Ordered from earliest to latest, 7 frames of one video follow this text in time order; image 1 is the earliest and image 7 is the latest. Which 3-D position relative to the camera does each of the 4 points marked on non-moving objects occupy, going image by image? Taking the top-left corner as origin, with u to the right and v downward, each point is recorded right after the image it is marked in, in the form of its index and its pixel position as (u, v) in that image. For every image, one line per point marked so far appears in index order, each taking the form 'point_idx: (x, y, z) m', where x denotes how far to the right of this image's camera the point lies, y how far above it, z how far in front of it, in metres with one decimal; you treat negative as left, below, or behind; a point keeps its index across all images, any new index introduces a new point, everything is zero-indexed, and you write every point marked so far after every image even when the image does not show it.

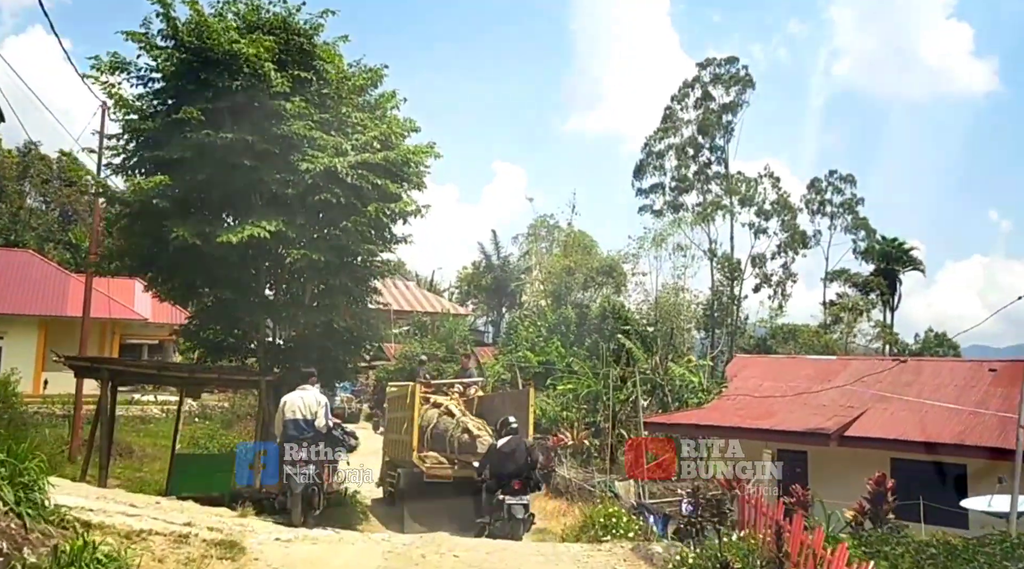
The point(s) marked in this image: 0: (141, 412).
0: (-7.1, -2.4, +18.4) m
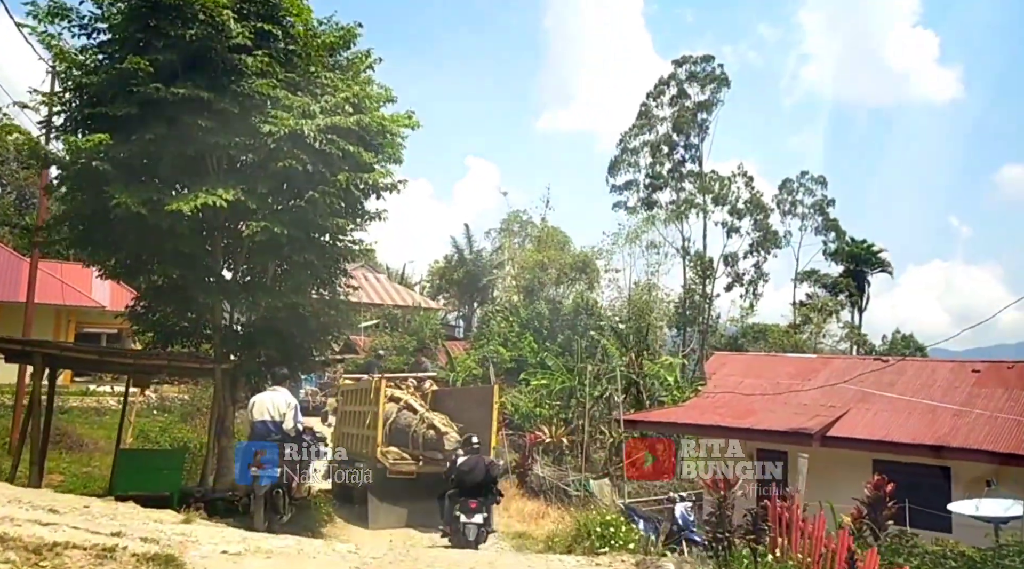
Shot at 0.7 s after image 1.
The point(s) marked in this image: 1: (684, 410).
0: (-7.6, -2.2, +17.7) m
1: (+2.6, -1.9, +14.6) m
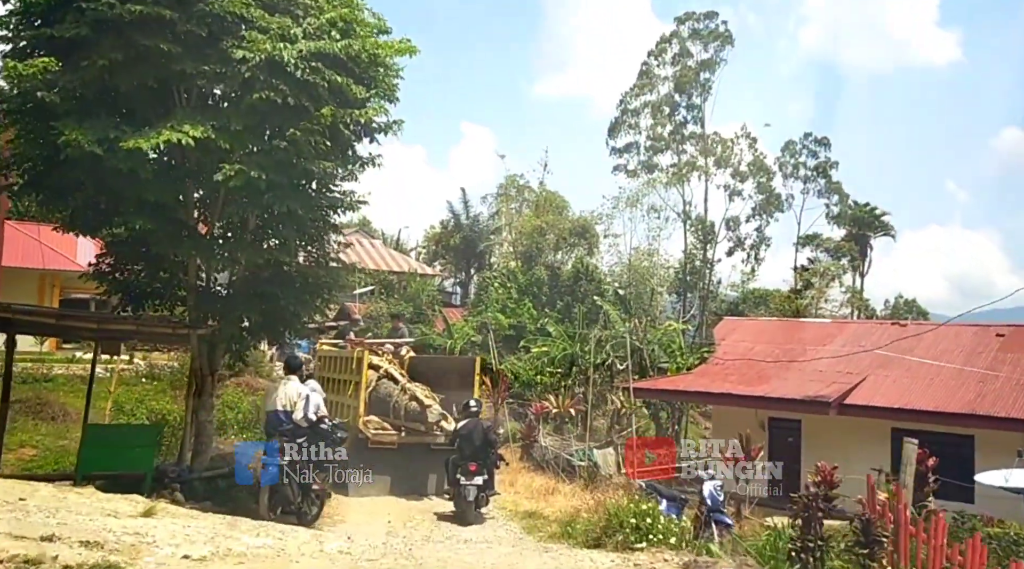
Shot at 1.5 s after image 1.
0: (-7.6, -1.5, +17.1) m
1: (+2.6, -1.3, +14.1) m
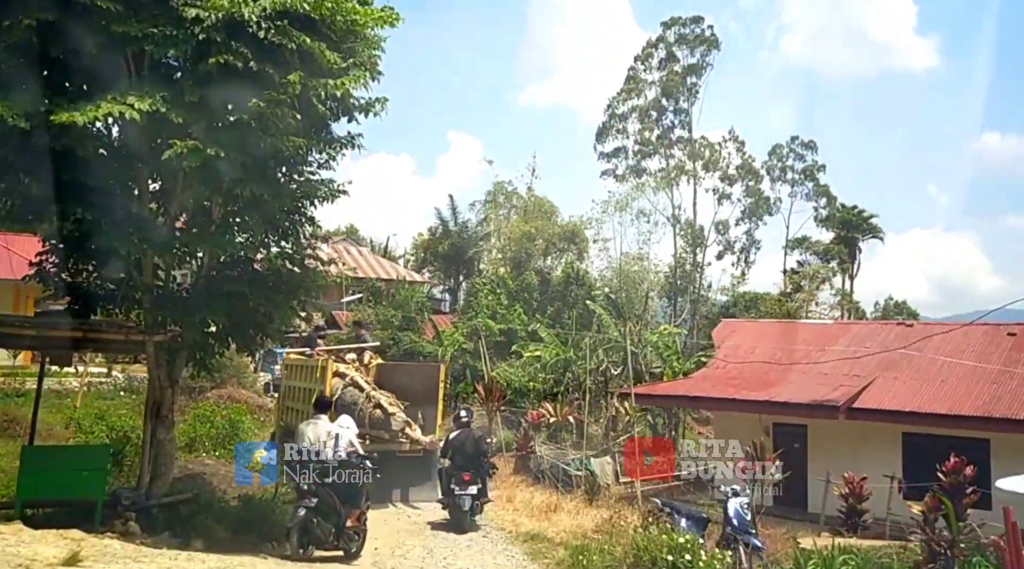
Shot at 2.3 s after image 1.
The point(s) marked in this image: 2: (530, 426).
0: (-7.7, -1.7, +16.4) m
1: (+2.5, -1.3, +13.5) m
2: (+0.3, -2.6, +17.9) m
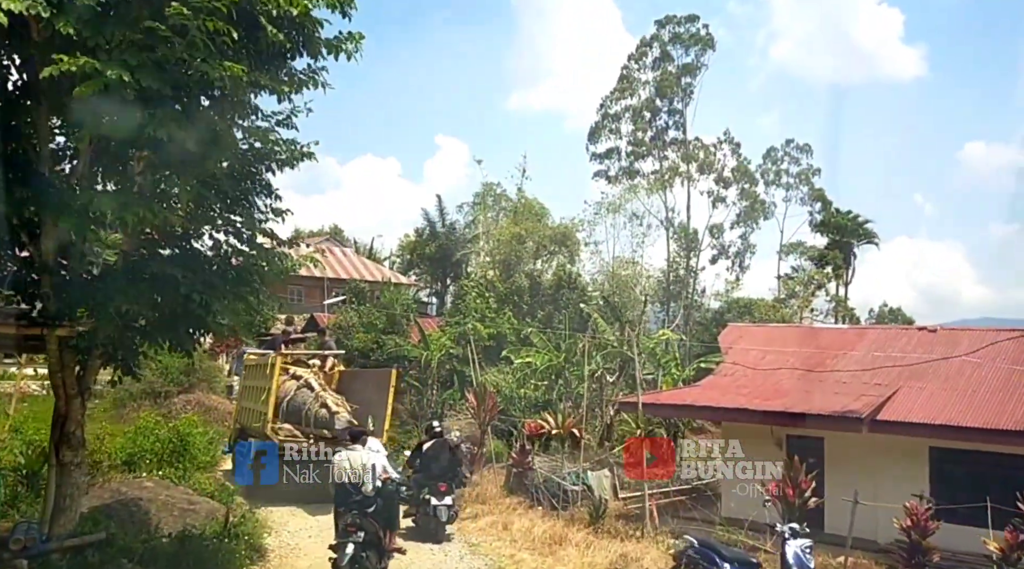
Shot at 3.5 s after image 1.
0: (-7.8, -1.6, +15.3) m
1: (+2.4, -1.3, +12.6) m
2: (+0.1, -2.6, +16.9) m
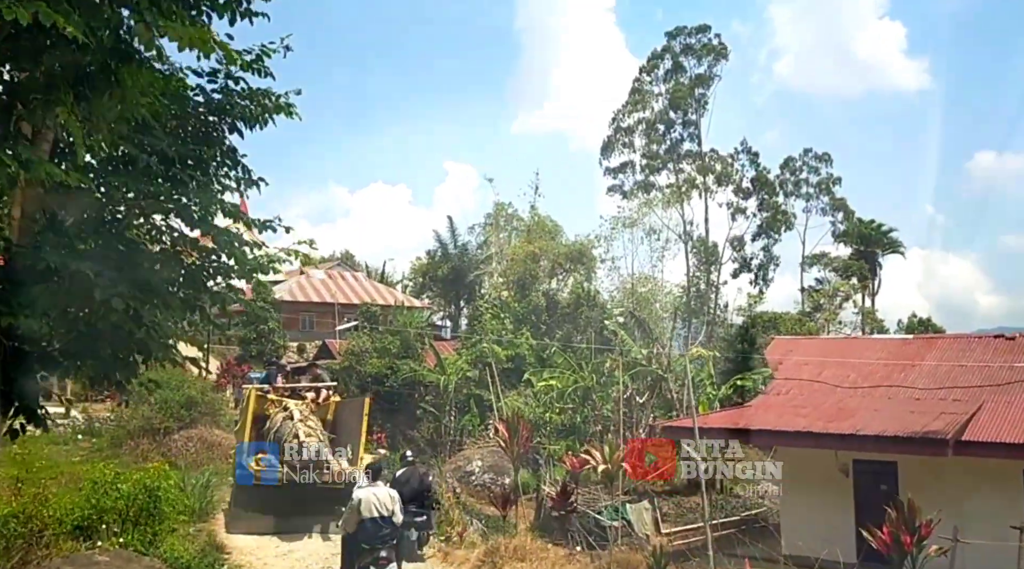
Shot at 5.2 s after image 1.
0: (-7.4, -2.1, +14.2) m
1: (+2.7, -1.5, +11.3) m
2: (+0.6, -2.9, +15.6) m
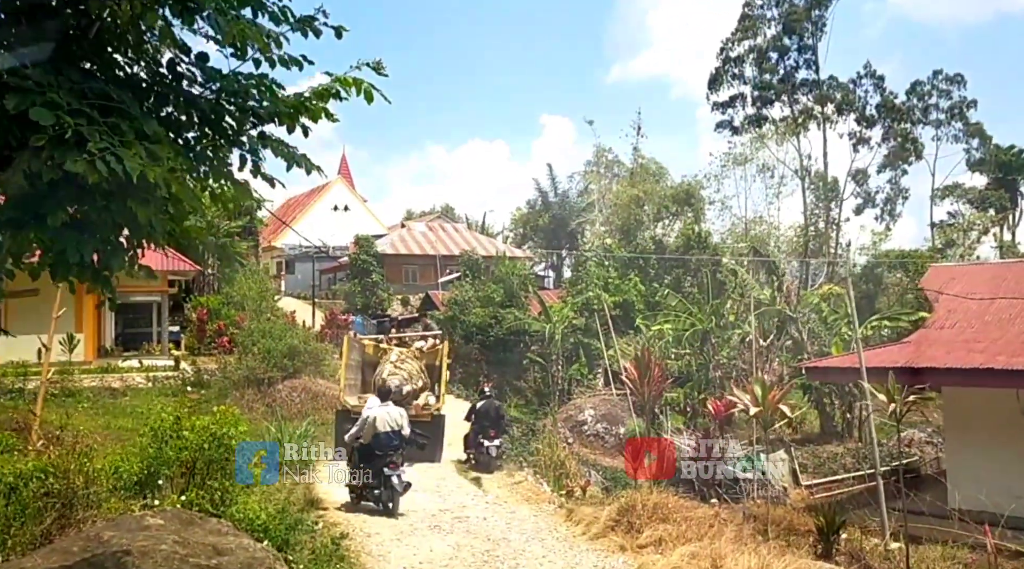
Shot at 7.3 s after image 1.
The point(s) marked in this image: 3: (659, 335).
0: (-5.9, -1.4, +13.6) m
1: (+3.9, -0.6, +9.5) m
2: (+2.2, -1.9, +14.1) m
3: (+2.7, -0.9, +17.6) m
